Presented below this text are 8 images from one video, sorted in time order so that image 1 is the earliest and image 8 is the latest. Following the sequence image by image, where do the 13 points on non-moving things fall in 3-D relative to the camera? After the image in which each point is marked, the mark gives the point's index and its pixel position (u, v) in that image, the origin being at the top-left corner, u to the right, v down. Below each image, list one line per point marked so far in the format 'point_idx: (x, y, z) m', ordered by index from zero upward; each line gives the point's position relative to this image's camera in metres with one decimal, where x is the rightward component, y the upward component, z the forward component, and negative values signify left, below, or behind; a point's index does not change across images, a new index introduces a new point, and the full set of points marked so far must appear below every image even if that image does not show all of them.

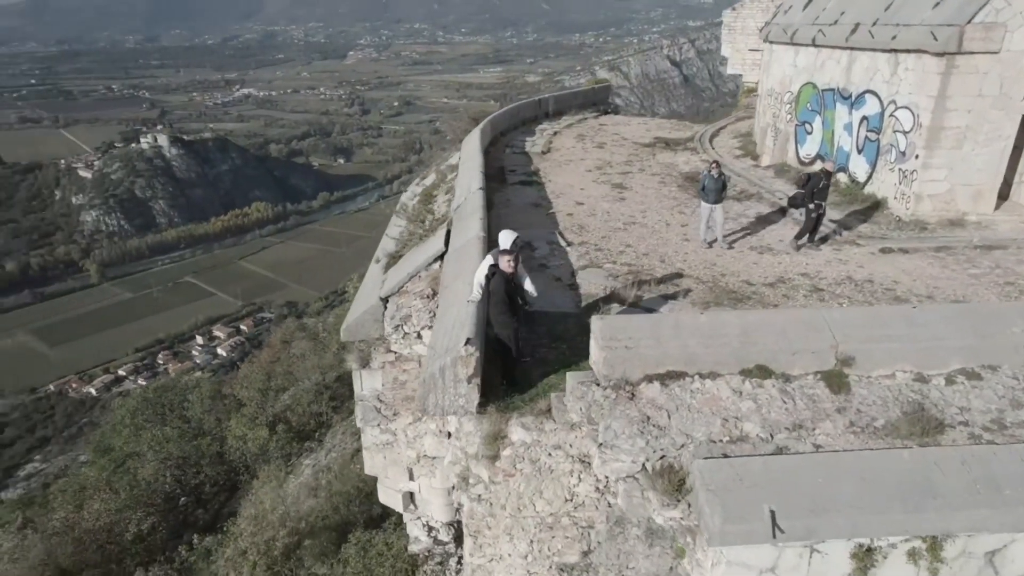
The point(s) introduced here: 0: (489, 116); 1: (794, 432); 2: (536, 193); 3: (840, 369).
0: (-0.4, +2.8, +11.3) m
1: (+1.4, -0.7, +3.3) m
2: (+0.3, +1.2, +8.5) m
3: (+1.7, -0.4, +3.6) m
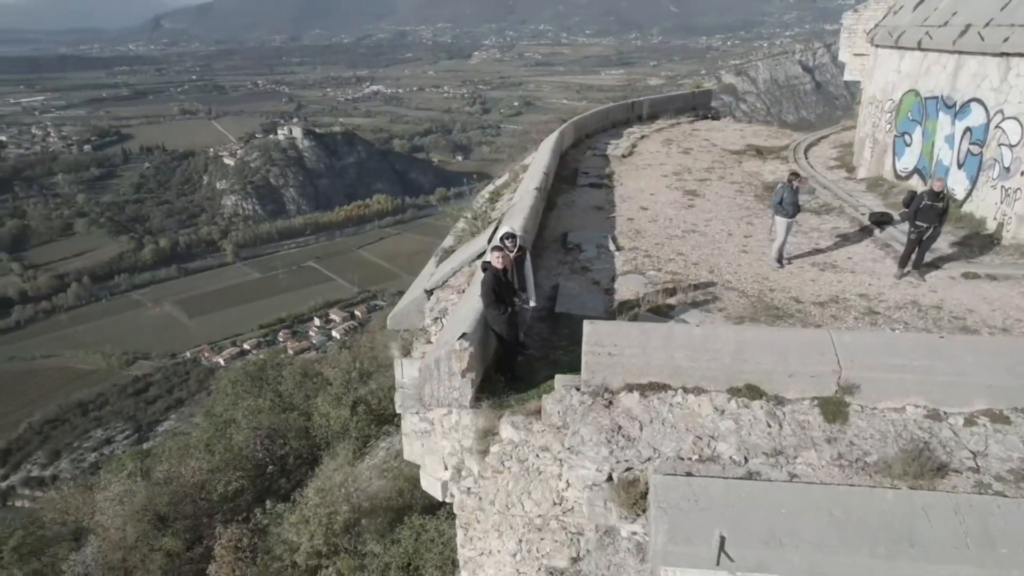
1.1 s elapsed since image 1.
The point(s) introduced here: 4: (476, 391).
0: (+1.0, +2.8, +11.3) m
1: (+1.2, -0.8, +3.1) m
2: (+1.1, +1.1, +8.4) m
3: (+1.6, -0.5, +3.4) m
4: (-0.2, -0.6, +4.1) m
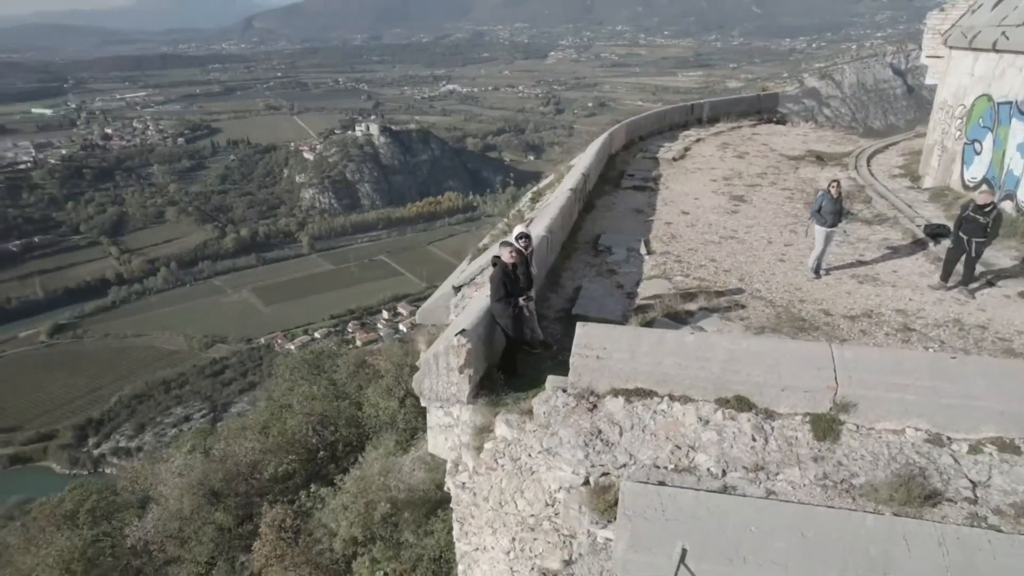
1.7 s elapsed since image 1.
0: (+1.9, +2.7, +11.1) m
1: (+1.1, -0.8, +3.0) m
2: (+1.6, +1.1, +8.2) m
3: (+1.5, -0.6, +3.2) m
4: (-0.2, -0.6, +4.1) m
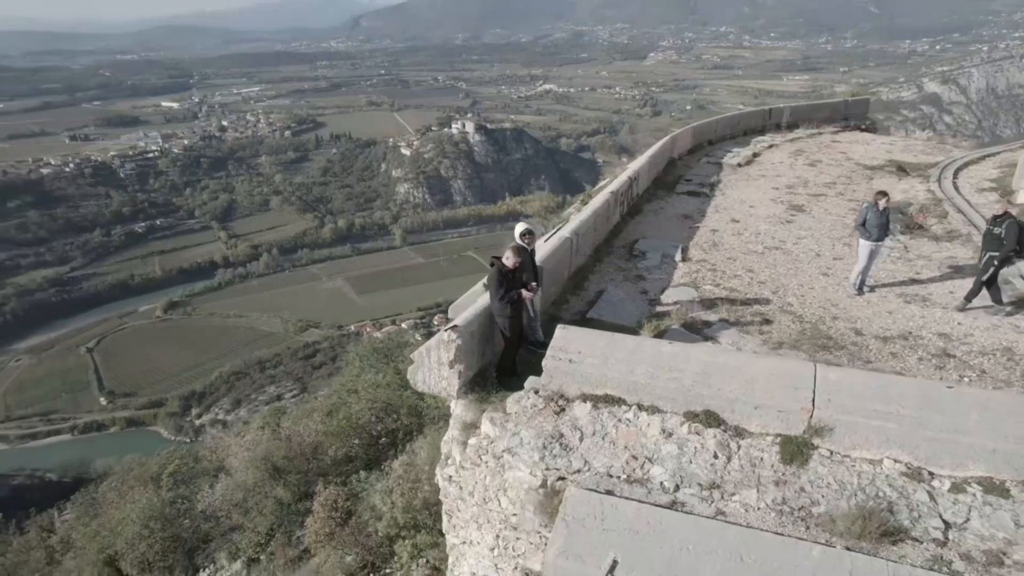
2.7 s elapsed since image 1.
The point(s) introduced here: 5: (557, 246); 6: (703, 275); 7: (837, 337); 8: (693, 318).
0: (+2.9, +2.6, +10.8) m
1: (+0.8, -0.9, +2.9) m
2: (+2.2, +1.0, +8.0) m
3: (+1.3, -0.7, +3.0) m
4: (-0.3, -0.6, +4.2) m
5: (+0.4, +0.3, +5.5) m
6: (+1.6, +0.1, +6.0) m
7: (+2.3, -0.4, +4.9) m
8: (+1.3, -0.2, +5.1) m
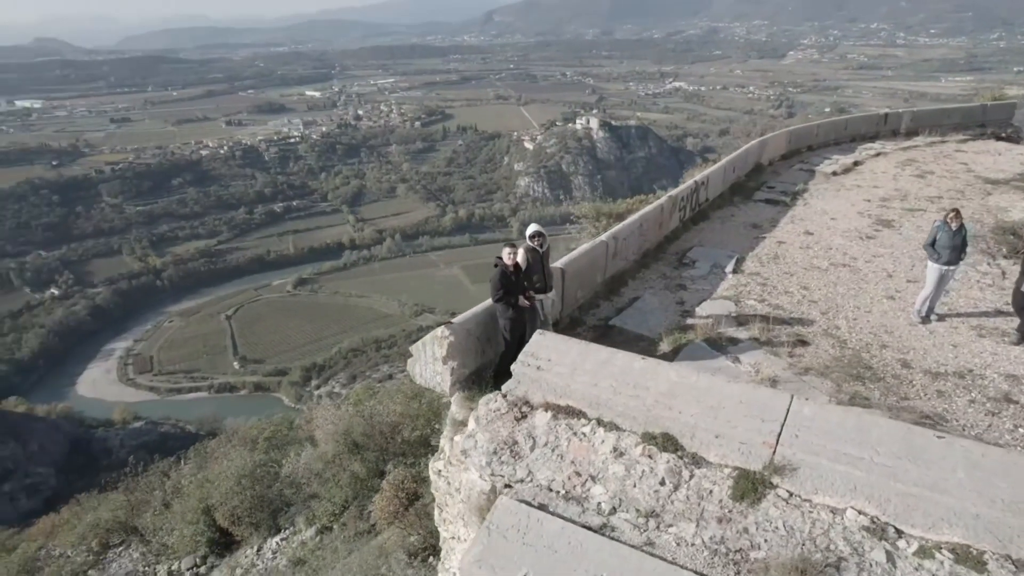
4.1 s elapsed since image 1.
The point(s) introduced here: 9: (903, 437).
0: (+4.2, +2.4, +10.1) m
1: (+0.5, -0.9, +2.8) m
2: (+2.9, +0.8, +7.5) m
3: (+1.0, -0.8, +2.8) m
4: (-0.3, -0.6, +4.2) m
5: (+0.6, +0.3, +5.4) m
6: (+1.9, 0.0, +5.6) m
7: (+2.3, -0.5, +4.4) m
8: (+1.4, -0.3, +4.8) m
9: (+1.5, -0.6, +2.7) m
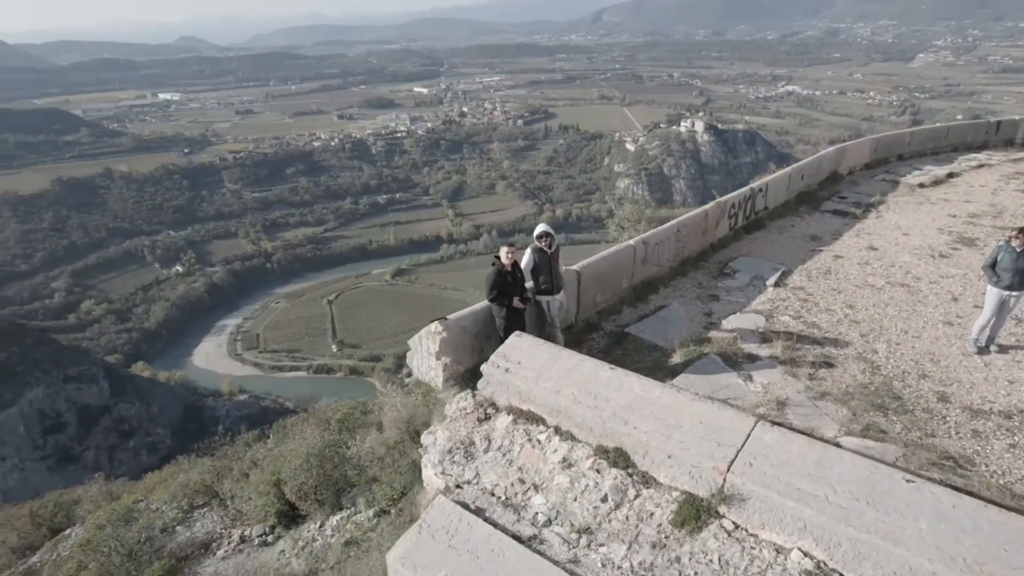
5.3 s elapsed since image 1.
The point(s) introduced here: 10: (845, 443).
0: (+5.1, +2.1, +9.4) m
1: (+0.2, -0.9, +2.6) m
2: (+3.3, +0.6, +7.0) m
3: (+0.8, -0.8, +2.6) m
4: (-0.4, -0.5, +4.2) m
5: (+0.8, +0.3, +5.2) m
6: (+2.1, -0.1, +5.2) m
7: (+2.3, -0.7, +4.0) m
8: (+1.5, -0.4, +4.6) m
9: (+1.2, -0.7, +2.4) m
10: (+1.7, -0.8, +3.6) m
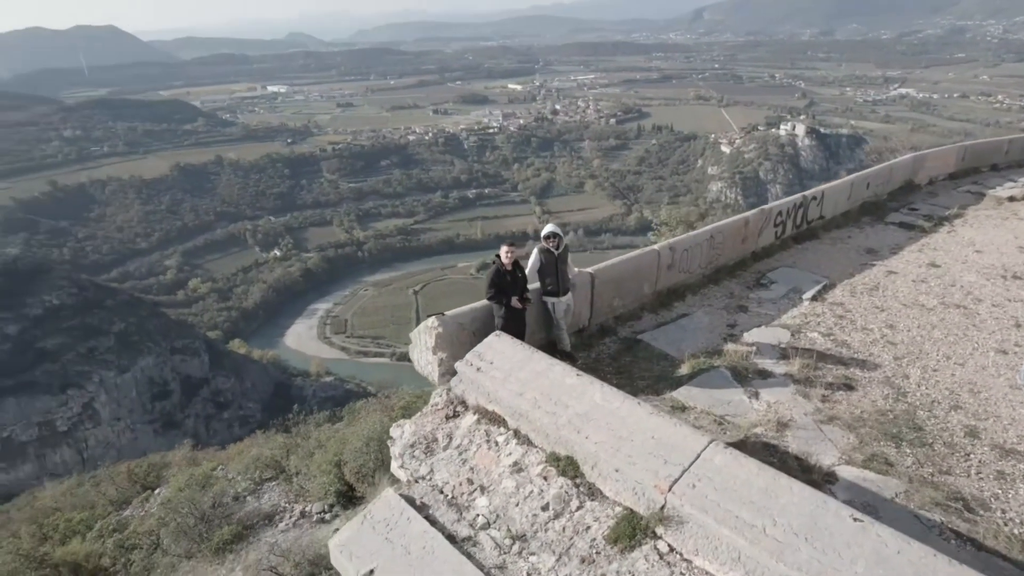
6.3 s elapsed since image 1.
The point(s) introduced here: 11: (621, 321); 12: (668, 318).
0: (+5.9, +1.8, +8.6) m
1: (0.0, -1.0, +2.6) m
2: (+3.7, +0.5, +6.5) m
3: (+0.5, -0.8, +2.5) m
4: (-0.4, -0.5, +4.2) m
5: (+0.9, +0.2, +5.0) m
6: (+2.2, -0.2, +4.9) m
7: (+2.2, -0.8, +3.7) m
8: (+1.5, -0.5, +4.3) m
9: (+1.0, -0.7, +2.2) m
10: (+1.6, -0.9, +3.3) m
11: (+0.8, -0.2, +5.0) m
12: (+1.1, -0.2, +5.1) m
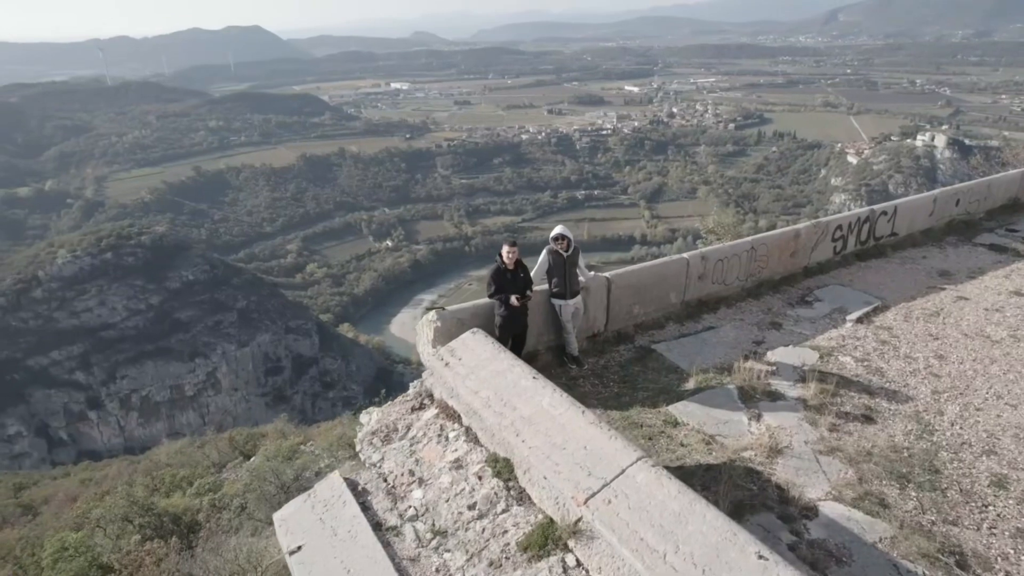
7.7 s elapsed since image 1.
0: (+6.6, +1.4, +7.6) m
1: (-0.3, -0.9, +2.6) m
2: (+4.1, +0.2, +5.8) m
3: (+0.2, -0.9, +2.4) m
4: (-0.4, -0.5, +4.2) m
5: (+1.1, +0.2, +4.9) m
6: (+2.3, -0.4, +4.5) m
7: (+2.1, -0.9, +3.3) m
8: (+1.5, -0.6, +4.1) m
9: (+0.6, -0.8, +2.1) m
10: (+1.4, -1.0, +3.0) m
11: (+0.9, -0.3, +4.8) m
12: (+1.3, -0.3, +4.9) m
